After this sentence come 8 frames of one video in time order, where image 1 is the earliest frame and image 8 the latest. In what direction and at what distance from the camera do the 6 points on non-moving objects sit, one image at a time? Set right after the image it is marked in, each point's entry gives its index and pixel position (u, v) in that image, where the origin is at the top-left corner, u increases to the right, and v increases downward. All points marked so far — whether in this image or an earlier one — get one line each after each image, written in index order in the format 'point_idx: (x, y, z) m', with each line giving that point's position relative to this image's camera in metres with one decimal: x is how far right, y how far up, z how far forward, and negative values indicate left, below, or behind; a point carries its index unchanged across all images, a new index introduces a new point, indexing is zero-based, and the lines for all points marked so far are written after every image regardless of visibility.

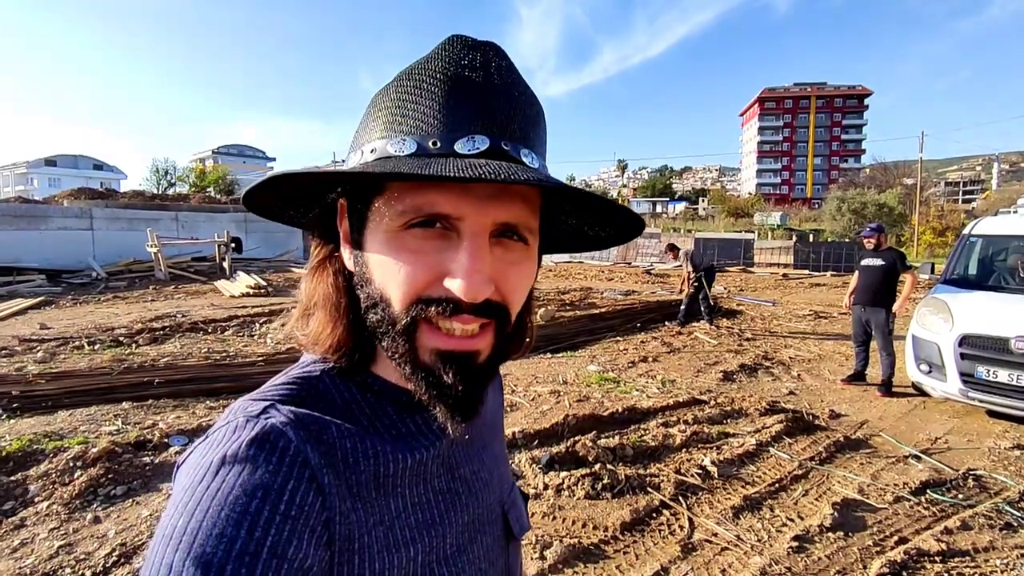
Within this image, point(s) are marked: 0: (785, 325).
0: (+5.8, -0.7, +11.5) m
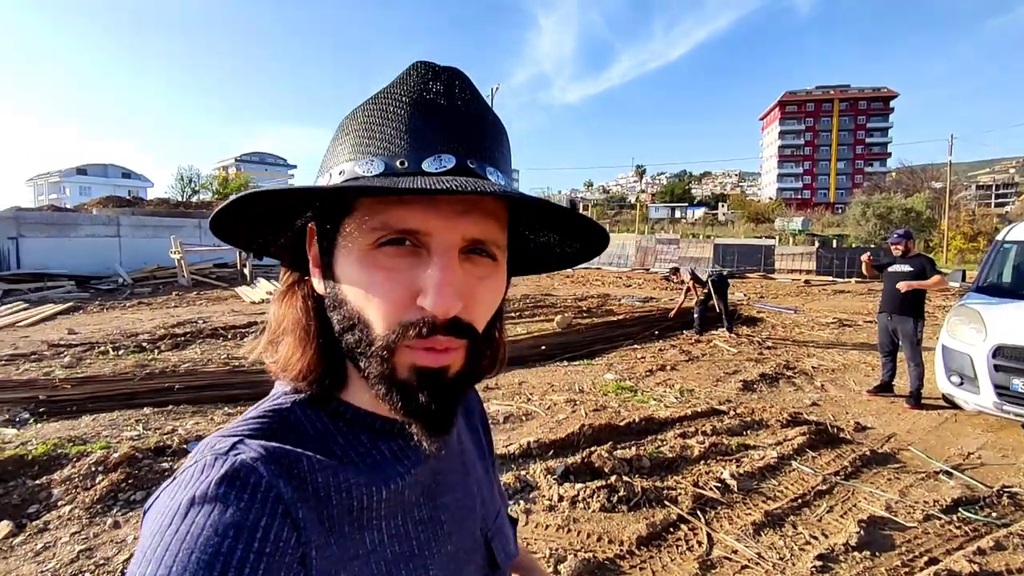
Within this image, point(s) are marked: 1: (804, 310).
0: (+6.0, -1.0, +11.0) m
1: (+7.3, -0.6, +13.3) m
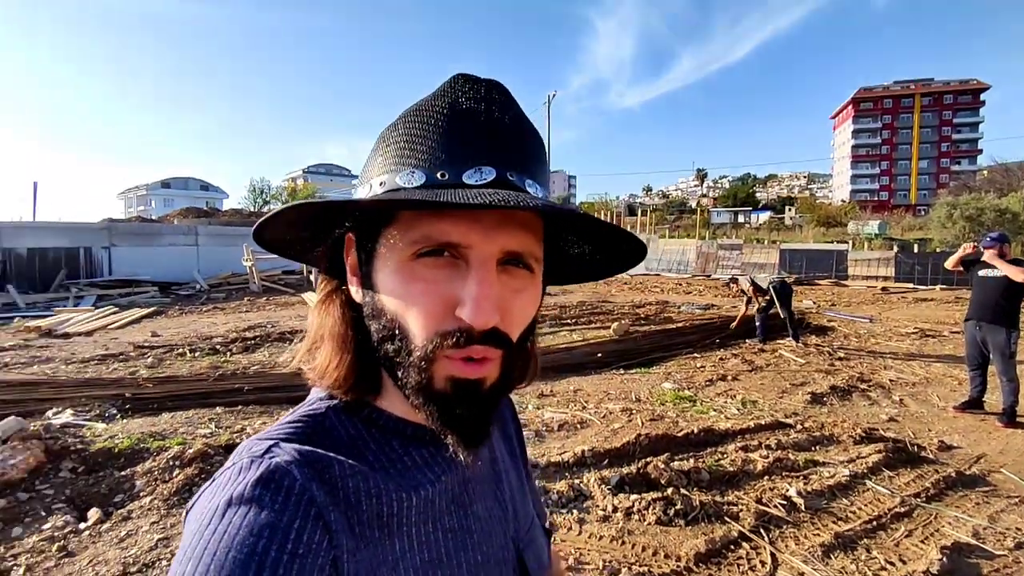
0: (+6.9, -1.1, +10.2) m
1: (+8.4, -0.8, +12.4) m
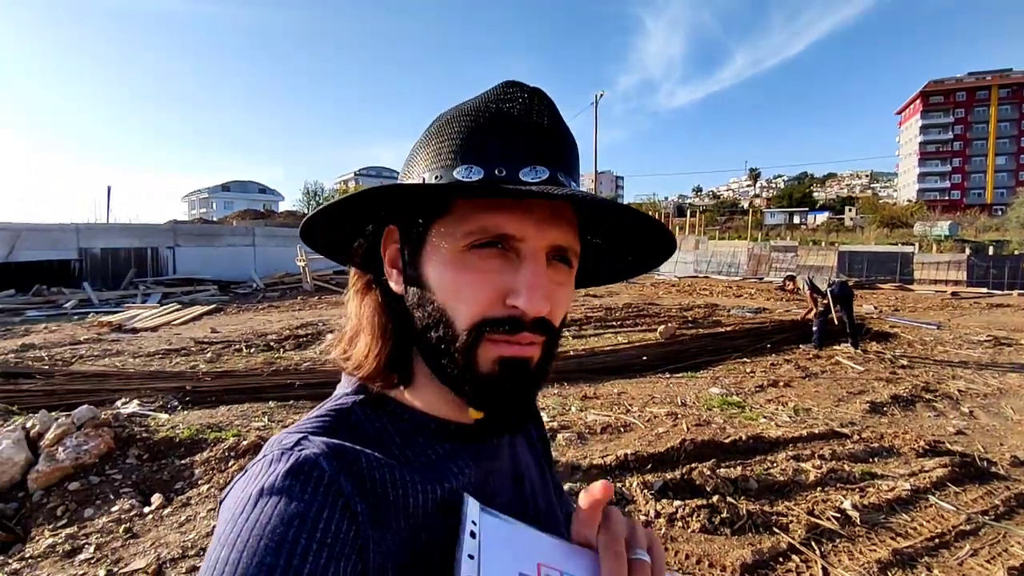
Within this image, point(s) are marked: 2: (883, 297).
0: (+7.5, -1.1, +9.5) m
1: (+9.2, -0.8, +11.6) m
2: (+10.0, -0.3, +14.8) m
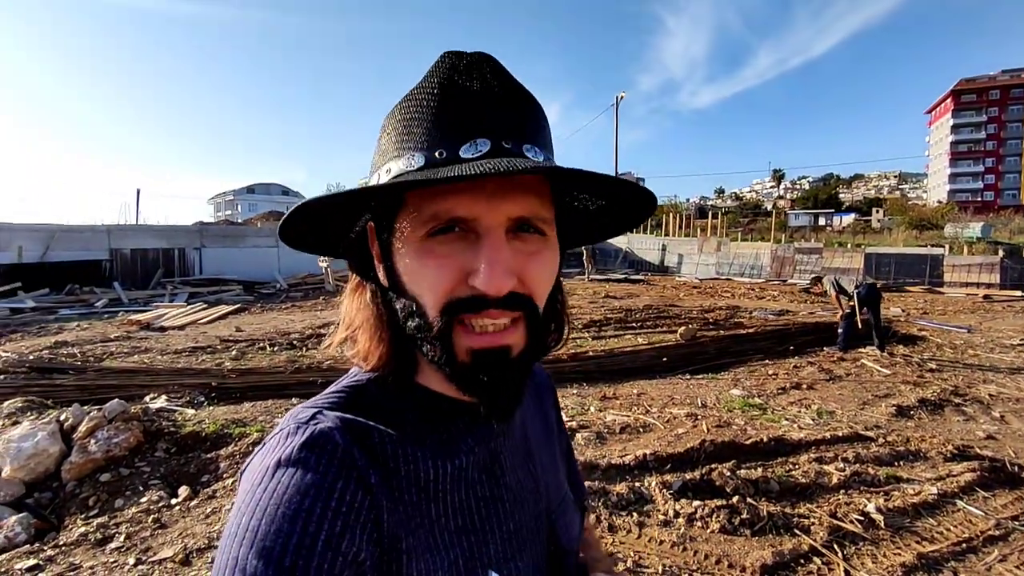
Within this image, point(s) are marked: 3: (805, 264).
0: (+7.9, -1.0, +9.5) m
1: (+9.6, -0.7, +11.5) m
2: (+10.5, -0.2, +14.6) m
3: (+9.7, +0.6, +17.7) m
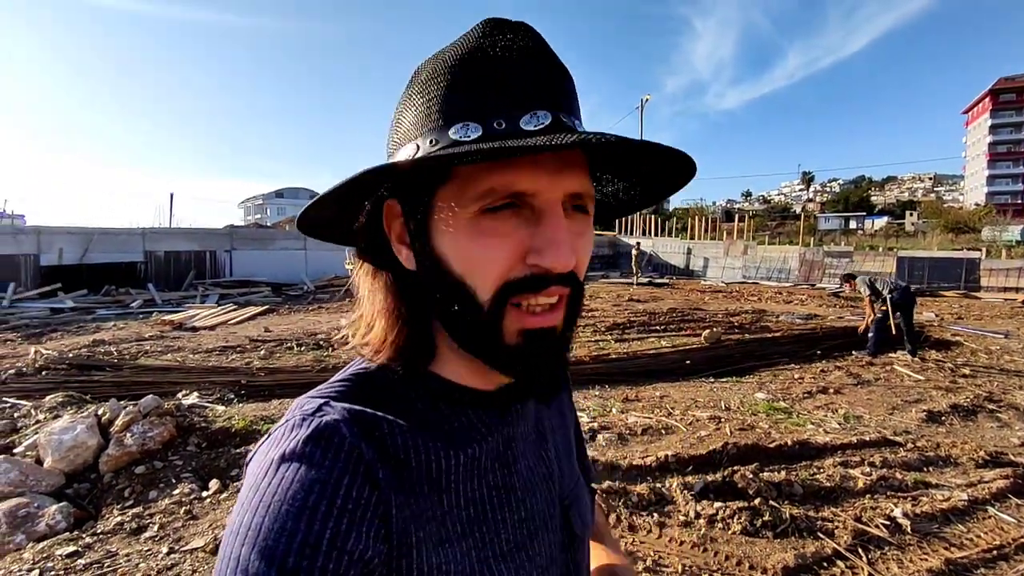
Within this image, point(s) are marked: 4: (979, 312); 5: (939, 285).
0: (+8.1, -0.9, +9.5) m
1: (+10.0, -0.6, +11.5) m
2: (+11.0, -0.1, +14.6) m
3: (+10.3, +0.6, +17.6) m
4: (+10.9, -0.3, +13.5) m
5: (+12.2, +0.3, +16.4) m
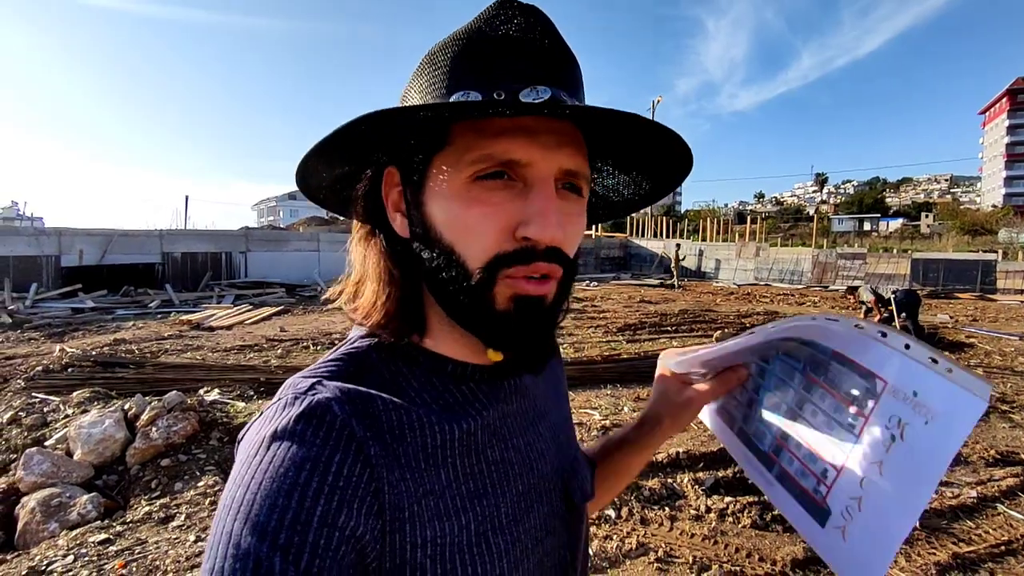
0: (+8.6, -0.7, +10.2) m
1: (+10.5, -0.5, +12.2) m
2: (+11.6, 0.0, +15.2) m
3: (+11.0, +0.7, +18.3) m
4: (+11.4, -0.2, +14.2) m
5: (+12.8, +0.3, +17.0) m
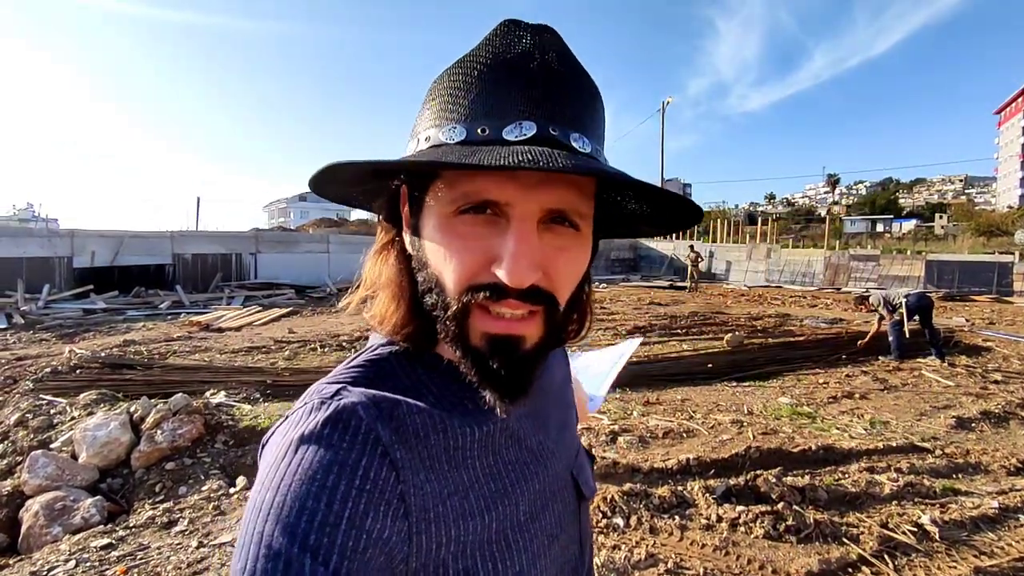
0: (+8.6, -0.9, +9.5) m
1: (+10.5, -0.6, +11.4) m
2: (+11.6, -0.2, +14.5) m
3: (+11.1, +0.6, +17.5) m
4: (+11.5, -0.4, +13.4) m
5: (+12.9, +0.2, +16.2) m
